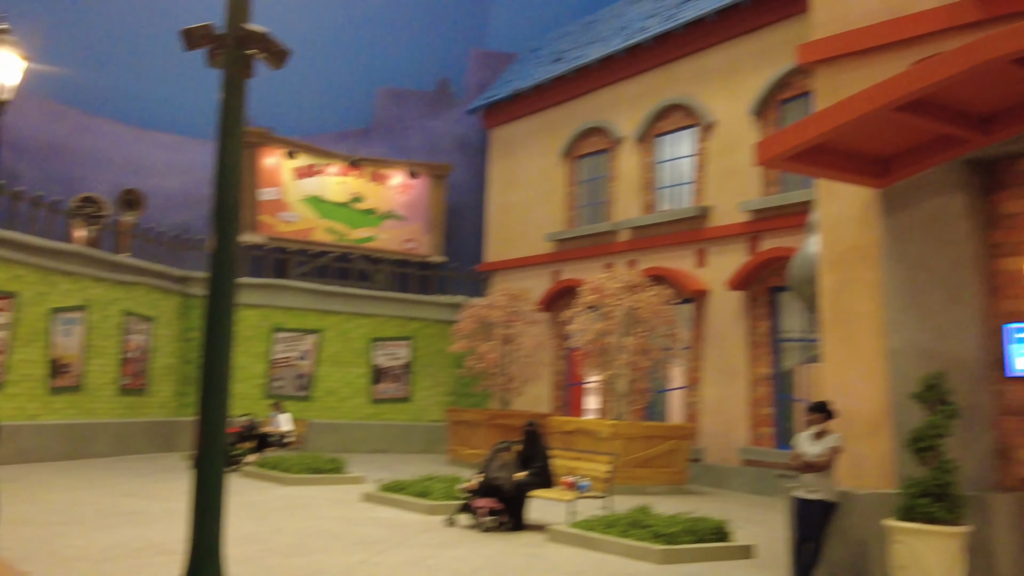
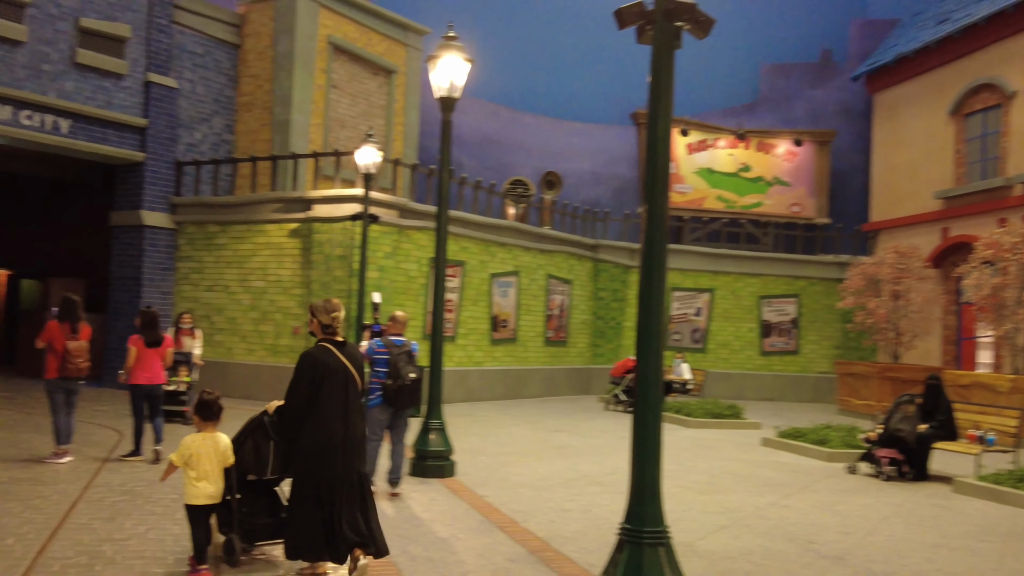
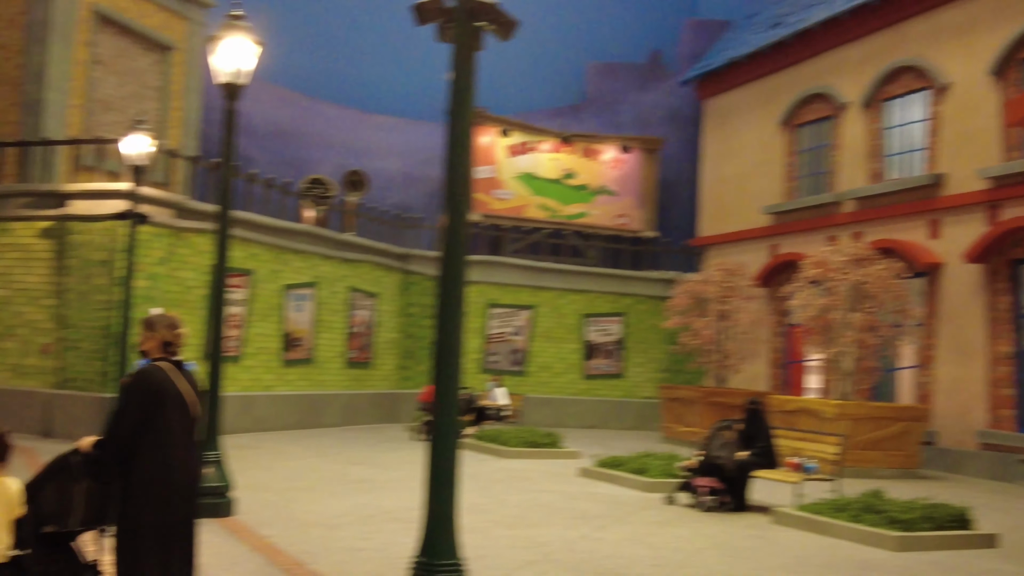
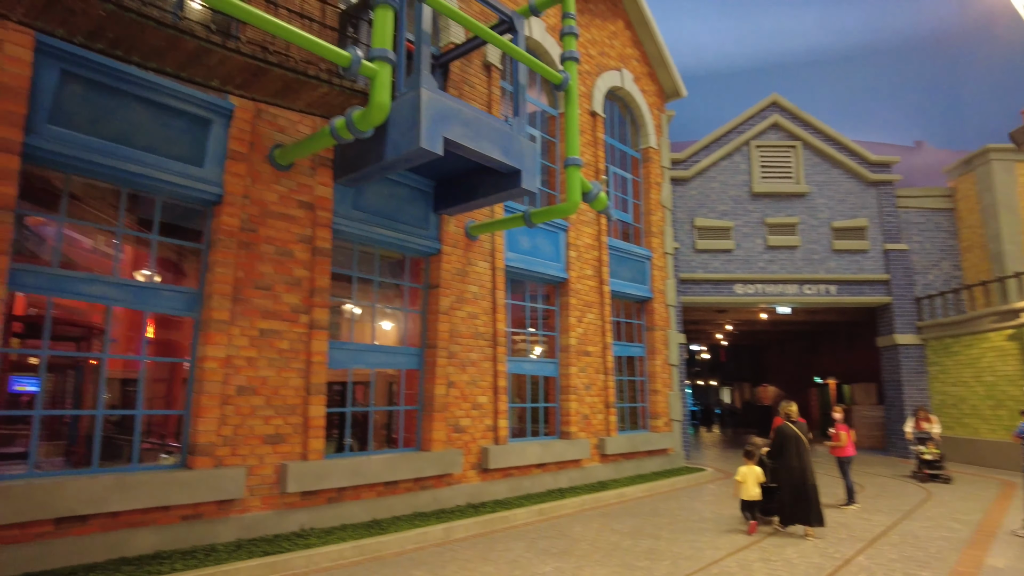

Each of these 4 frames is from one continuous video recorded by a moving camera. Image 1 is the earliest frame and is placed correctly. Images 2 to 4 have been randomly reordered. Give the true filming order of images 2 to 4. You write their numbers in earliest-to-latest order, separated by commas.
3, 2, 4
